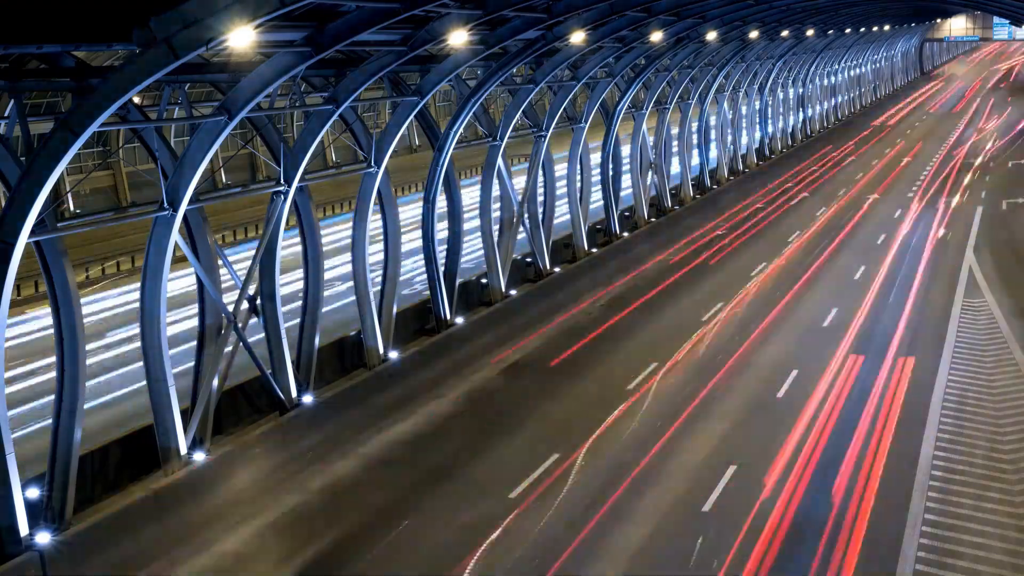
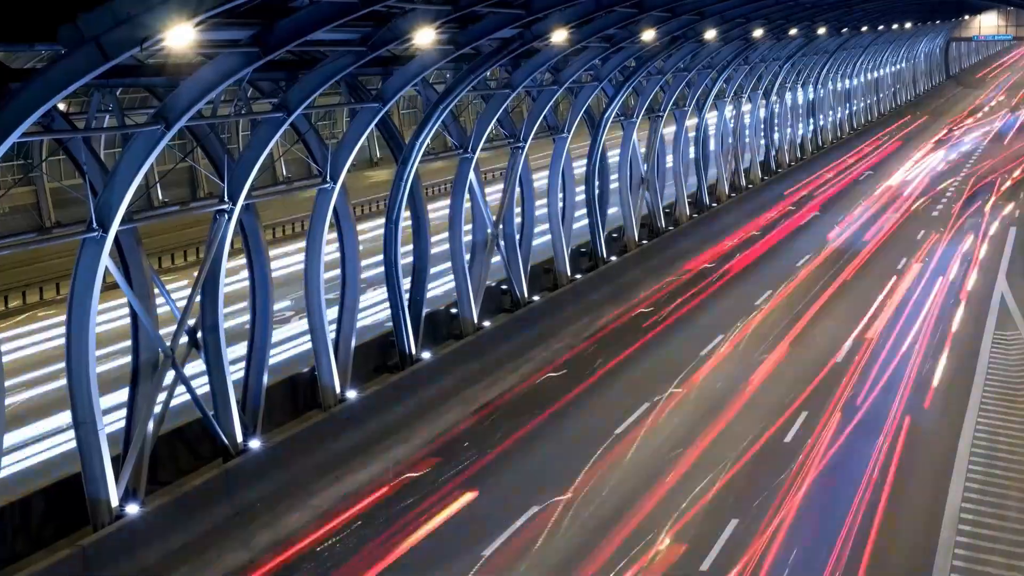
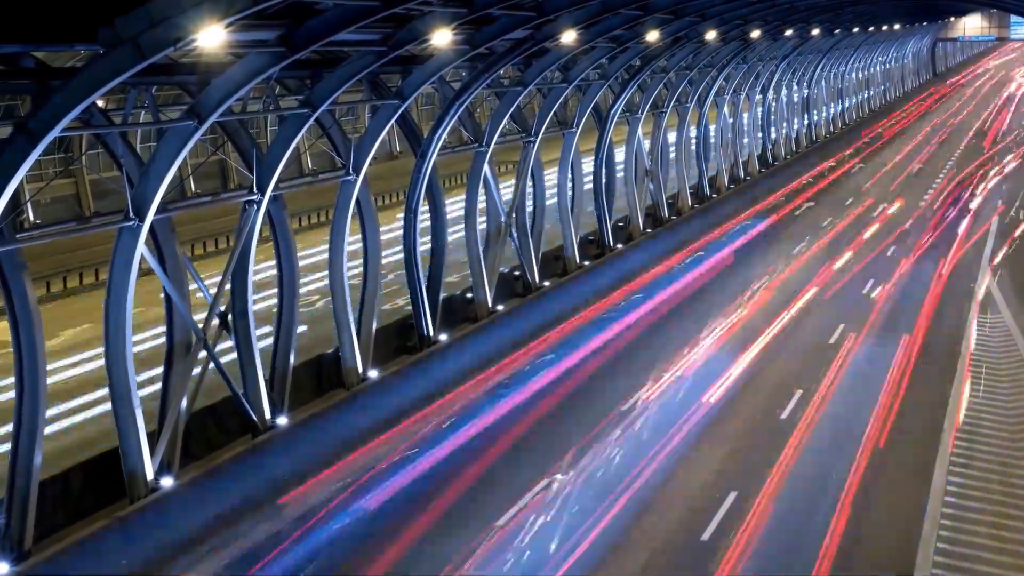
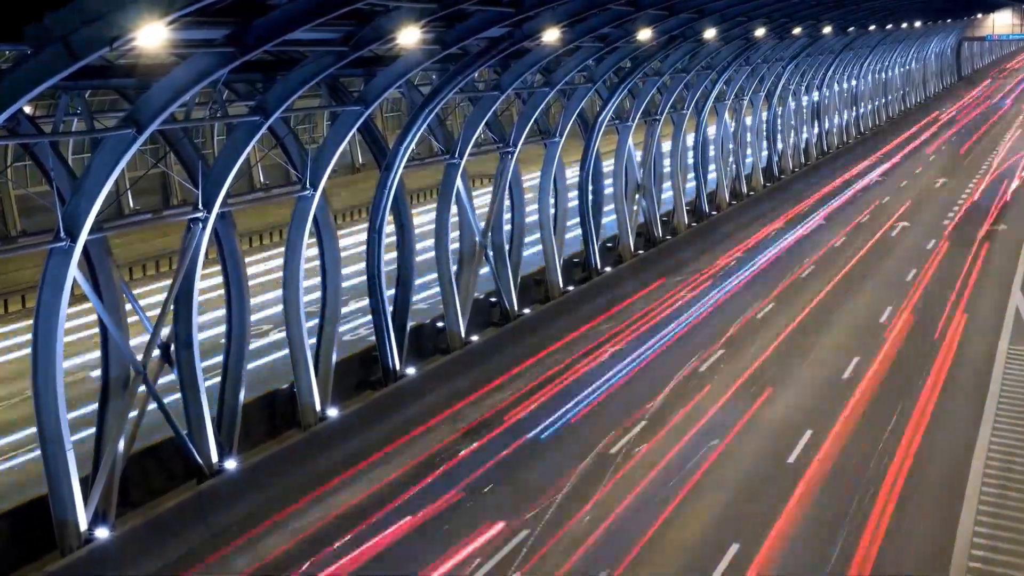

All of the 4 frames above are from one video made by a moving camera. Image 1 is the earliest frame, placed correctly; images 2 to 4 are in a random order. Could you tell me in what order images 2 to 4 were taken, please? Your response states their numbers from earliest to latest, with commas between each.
3, 2, 4
